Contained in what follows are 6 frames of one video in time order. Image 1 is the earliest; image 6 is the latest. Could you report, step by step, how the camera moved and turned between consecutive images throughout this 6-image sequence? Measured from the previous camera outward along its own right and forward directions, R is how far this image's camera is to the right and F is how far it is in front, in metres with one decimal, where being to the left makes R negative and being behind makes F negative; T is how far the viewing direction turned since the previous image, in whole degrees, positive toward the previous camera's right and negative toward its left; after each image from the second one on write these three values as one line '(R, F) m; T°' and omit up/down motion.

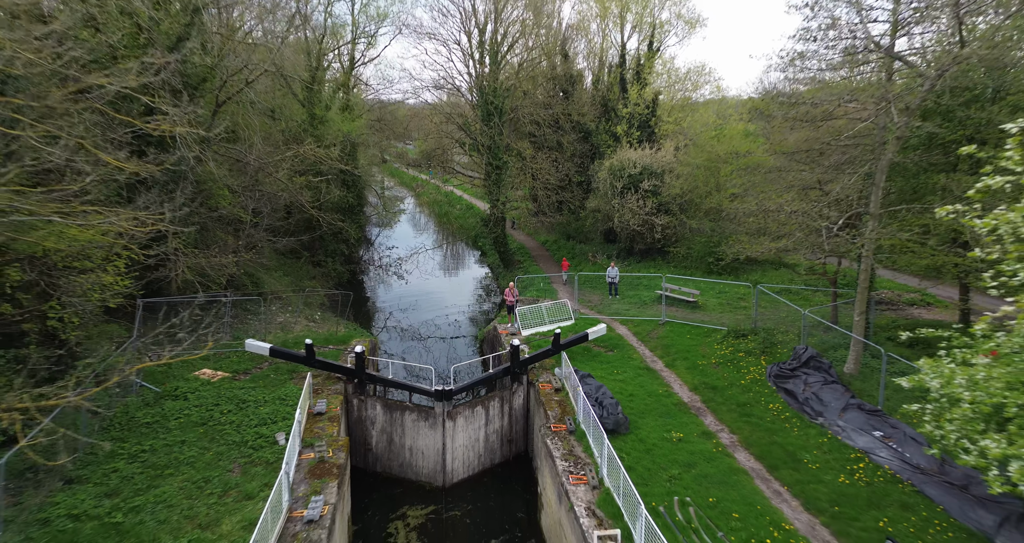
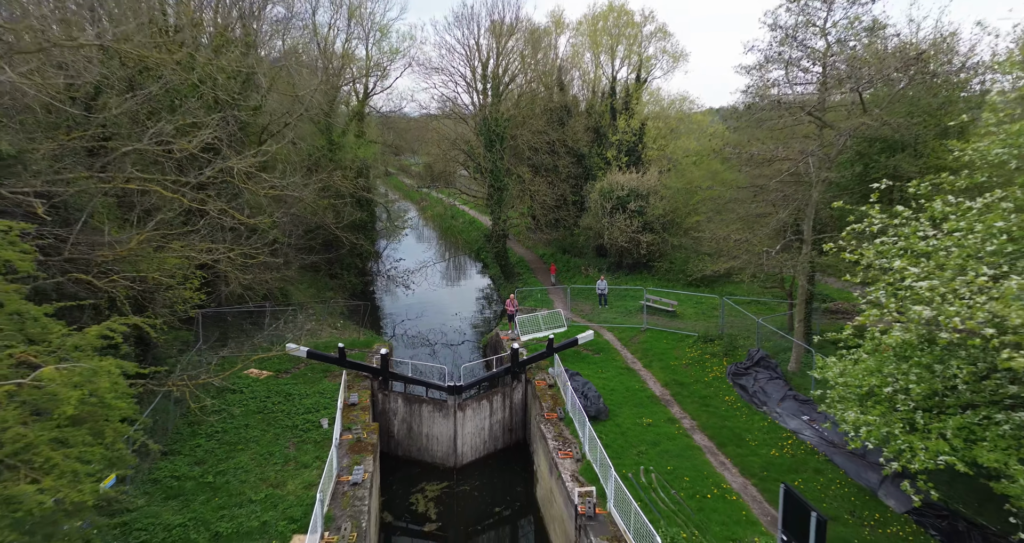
(0.0, -2.3) m; 0°
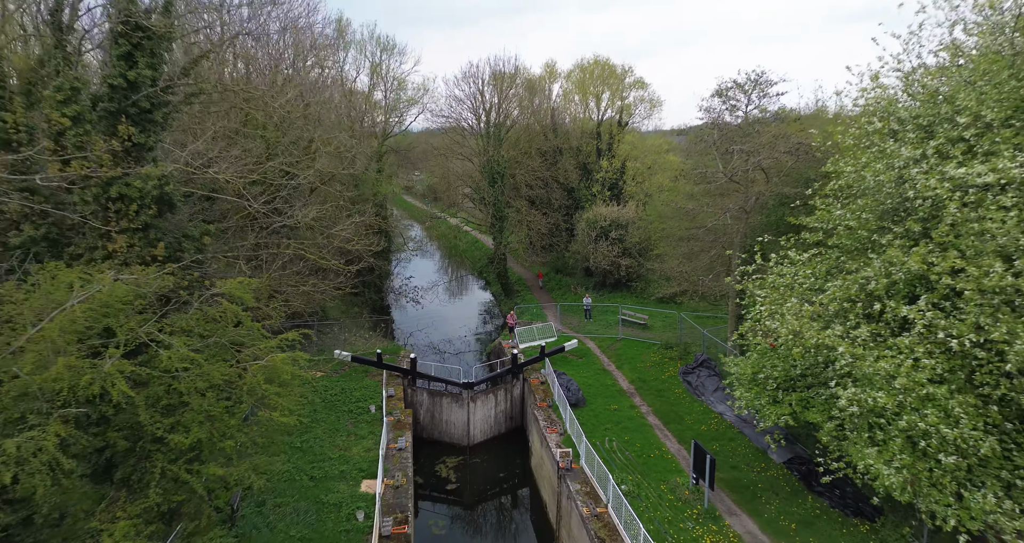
(-0.1, -4.2) m; 0°
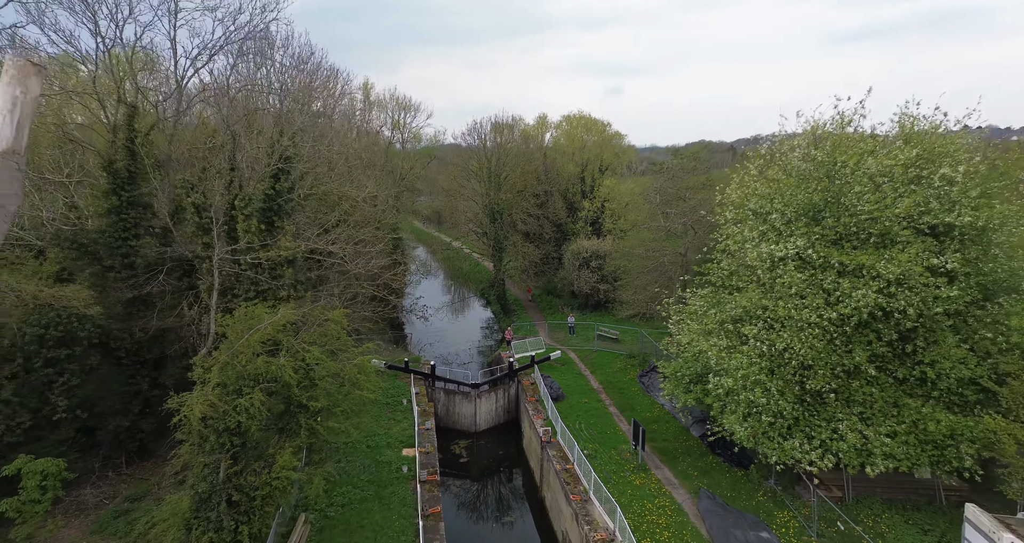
(+0.1, -5.6) m; 0°
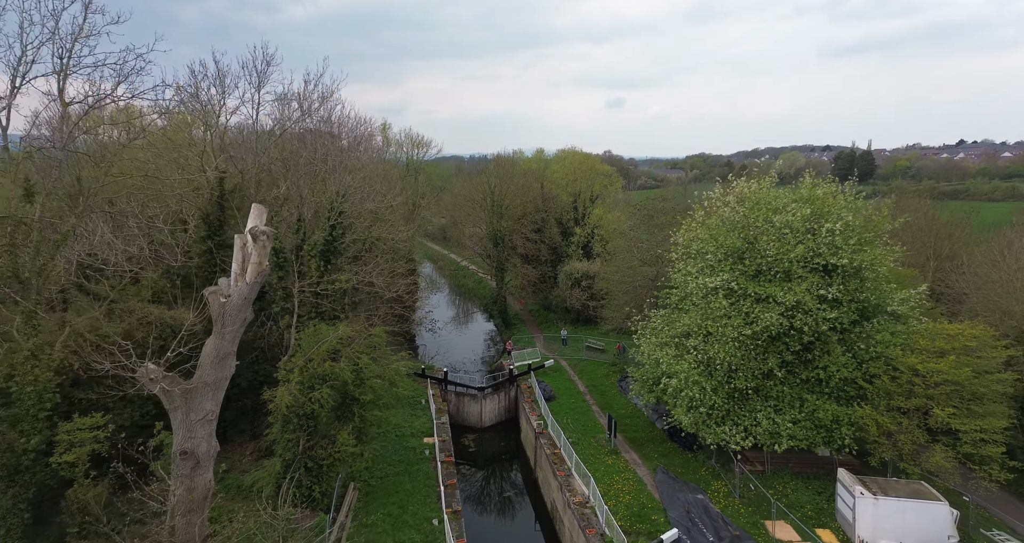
(+0.1, -4.6) m; 0°
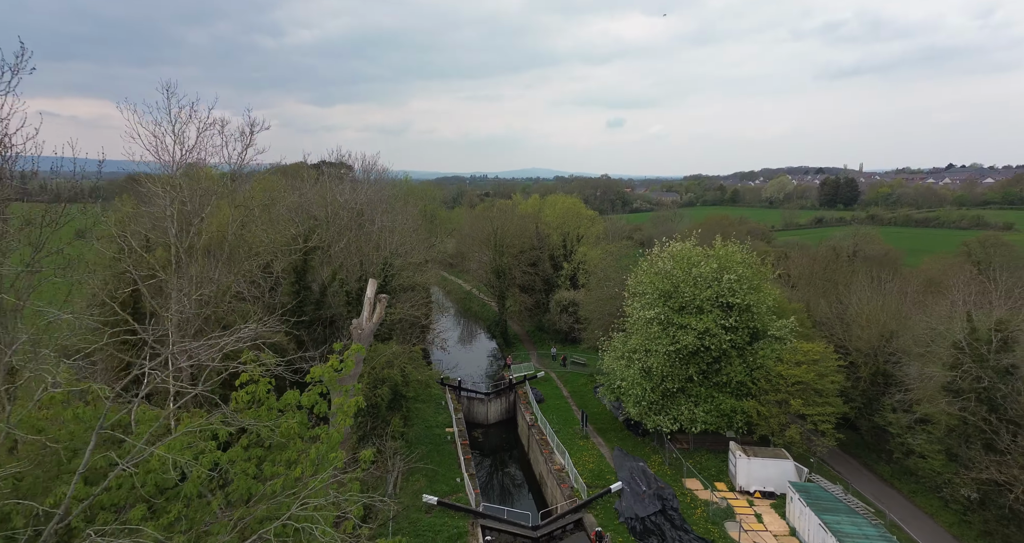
(+0.1, -8.0) m; 0°
